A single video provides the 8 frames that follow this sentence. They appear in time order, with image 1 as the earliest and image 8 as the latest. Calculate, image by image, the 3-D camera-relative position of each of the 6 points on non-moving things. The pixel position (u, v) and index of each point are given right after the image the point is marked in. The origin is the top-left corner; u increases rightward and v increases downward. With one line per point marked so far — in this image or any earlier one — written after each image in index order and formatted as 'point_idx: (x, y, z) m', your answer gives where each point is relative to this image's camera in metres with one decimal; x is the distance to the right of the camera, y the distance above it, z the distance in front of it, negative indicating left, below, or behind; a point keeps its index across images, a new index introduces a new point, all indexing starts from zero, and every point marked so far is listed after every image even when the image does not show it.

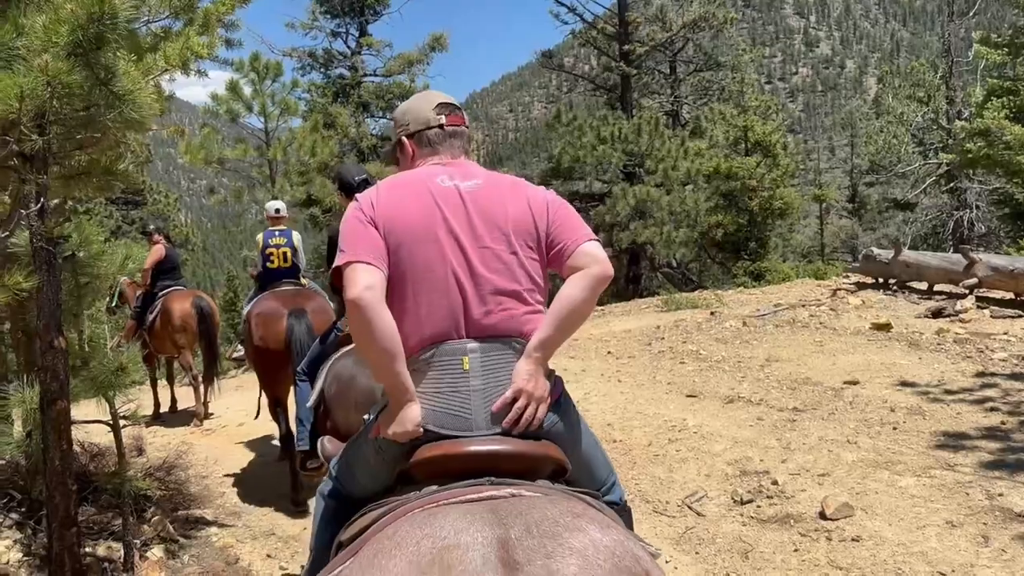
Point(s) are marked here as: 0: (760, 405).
0: (+2.6, -1.2, +8.9) m
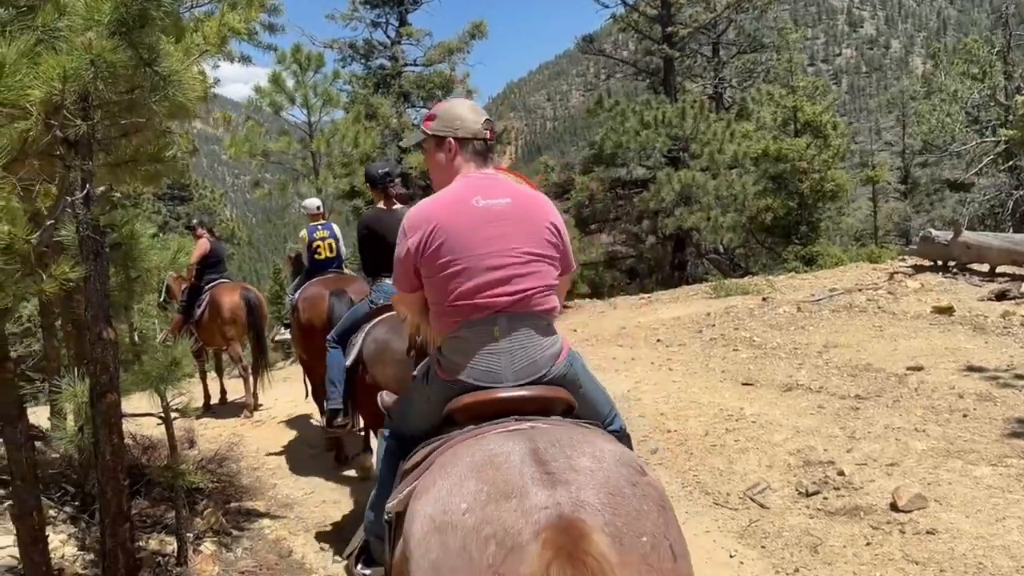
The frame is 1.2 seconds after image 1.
0: (+3.1, -1.0, +8.6) m
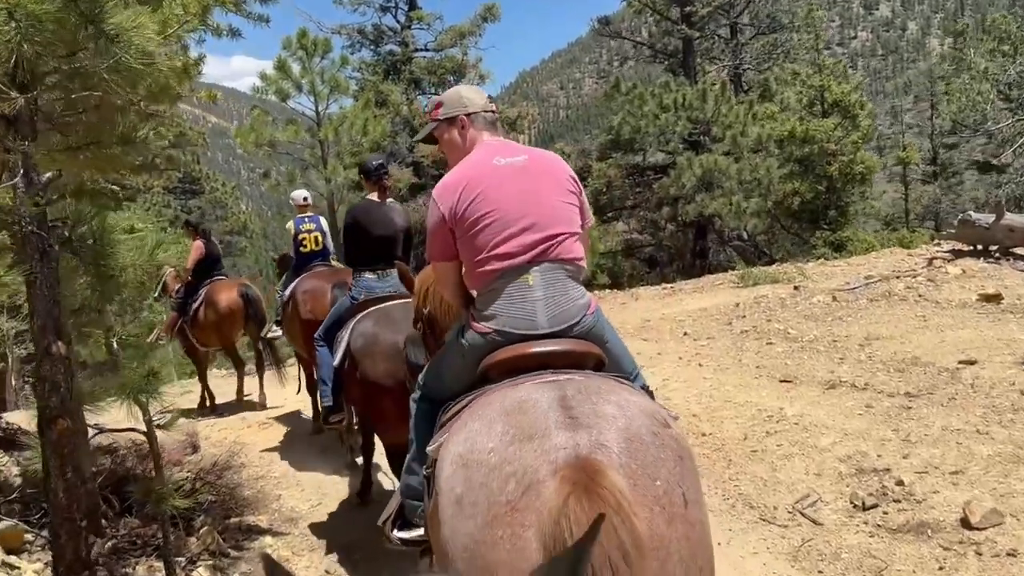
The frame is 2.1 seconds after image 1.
0: (+3.3, -0.9, +8.0) m
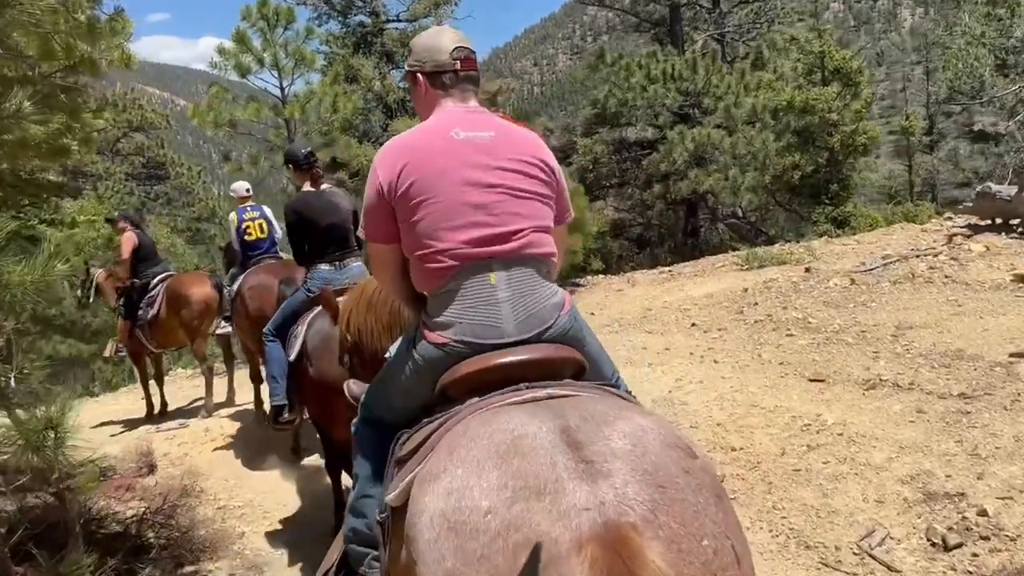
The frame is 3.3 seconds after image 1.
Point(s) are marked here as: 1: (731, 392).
0: (+3.2, -0.8, +7.0) m
1: (+1.9, -0.9, +7.6) m
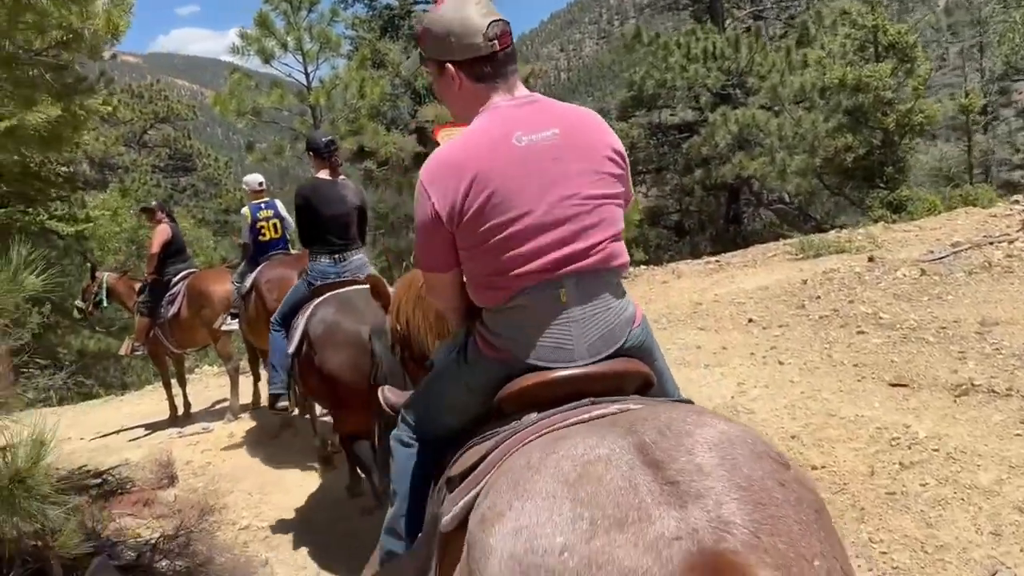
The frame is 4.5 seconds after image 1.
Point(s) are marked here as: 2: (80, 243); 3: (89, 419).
0: (+3.6, -0.8, +6.2) m
1: (+2.3, -0.9, +6.9) m
2: (-6.8, +0.7, +13.6) m
3: (-6.4, -2.0, +13.1) m
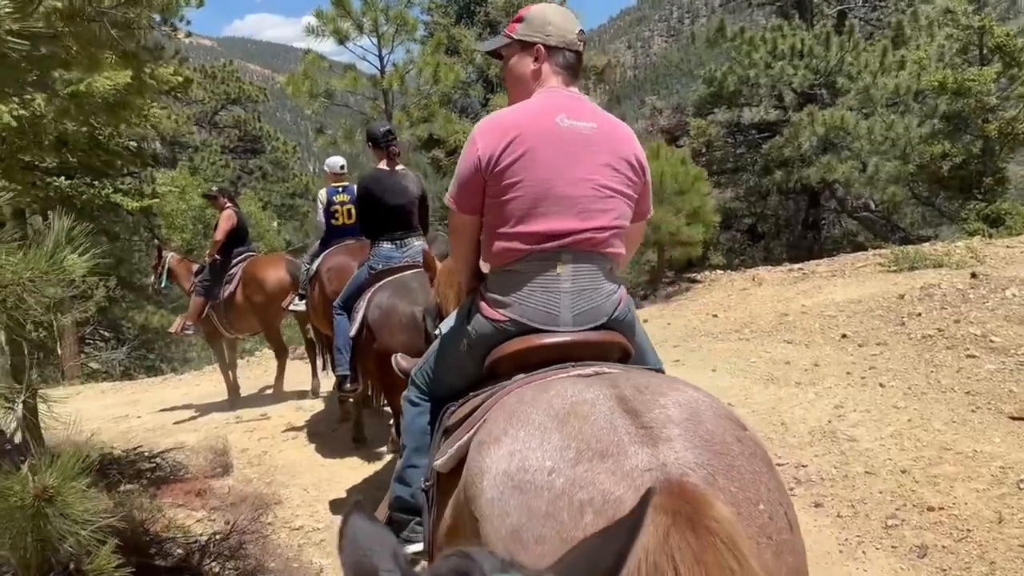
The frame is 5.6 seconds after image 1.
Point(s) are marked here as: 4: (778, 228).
0: (+4.1, -1.0, +5.5) m
1: (+2.8, -1.0, +6.2) m
2: (-5.7, +1.1, +13.5) m
3: (-5.5, -1.6, +13.0) m
4: (+5.9, +1.3, +19.3) m
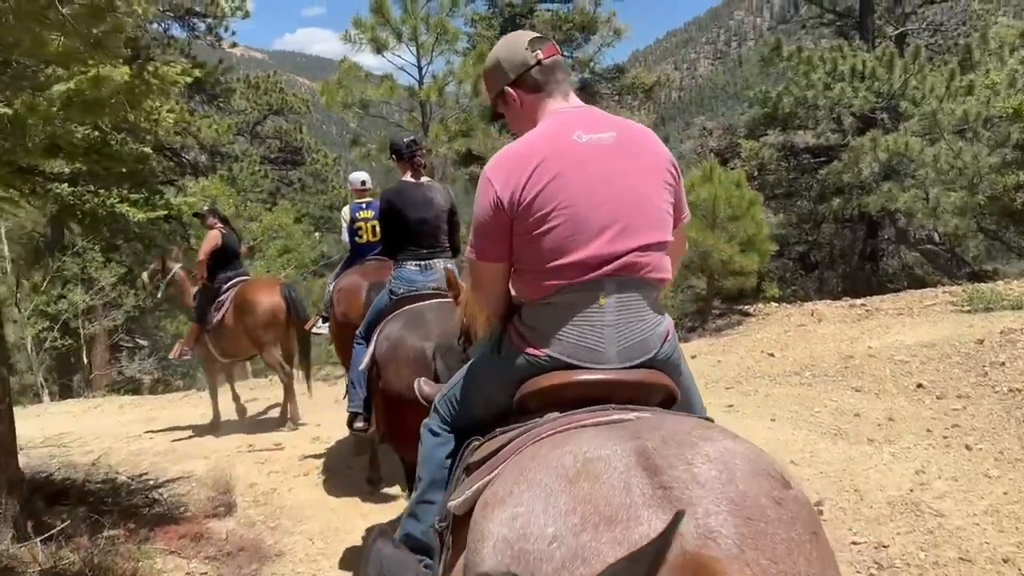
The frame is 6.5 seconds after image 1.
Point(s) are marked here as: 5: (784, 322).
0: (+4.3, -1.3, +4.6) m
1: (+3.0, -1.3, +5.3) m
2: (-5.1, +0.9, +13.0) m
3: (-5.0, -1.8, +12.5) m
4: (+6.7, +0.7, +18.3) m
5: (+3.4, -0.4, +10.9) m
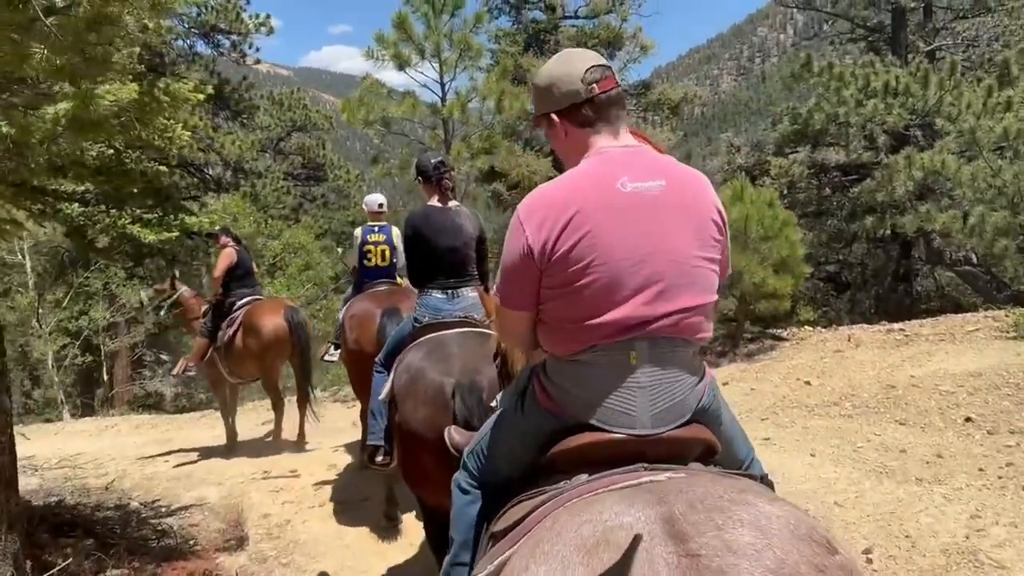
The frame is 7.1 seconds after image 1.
0: (+4.4, -1.5, +4.1) m
1: (+3.2, -1.5, +4.9) m
2: (-4.7, +0.6, +12.8) m
3: (-4.7, -2.1, +12.3) m
4: (+7.2, +0.2, +17.8) m
5: (+3.7, -0.7, +10.5) m
